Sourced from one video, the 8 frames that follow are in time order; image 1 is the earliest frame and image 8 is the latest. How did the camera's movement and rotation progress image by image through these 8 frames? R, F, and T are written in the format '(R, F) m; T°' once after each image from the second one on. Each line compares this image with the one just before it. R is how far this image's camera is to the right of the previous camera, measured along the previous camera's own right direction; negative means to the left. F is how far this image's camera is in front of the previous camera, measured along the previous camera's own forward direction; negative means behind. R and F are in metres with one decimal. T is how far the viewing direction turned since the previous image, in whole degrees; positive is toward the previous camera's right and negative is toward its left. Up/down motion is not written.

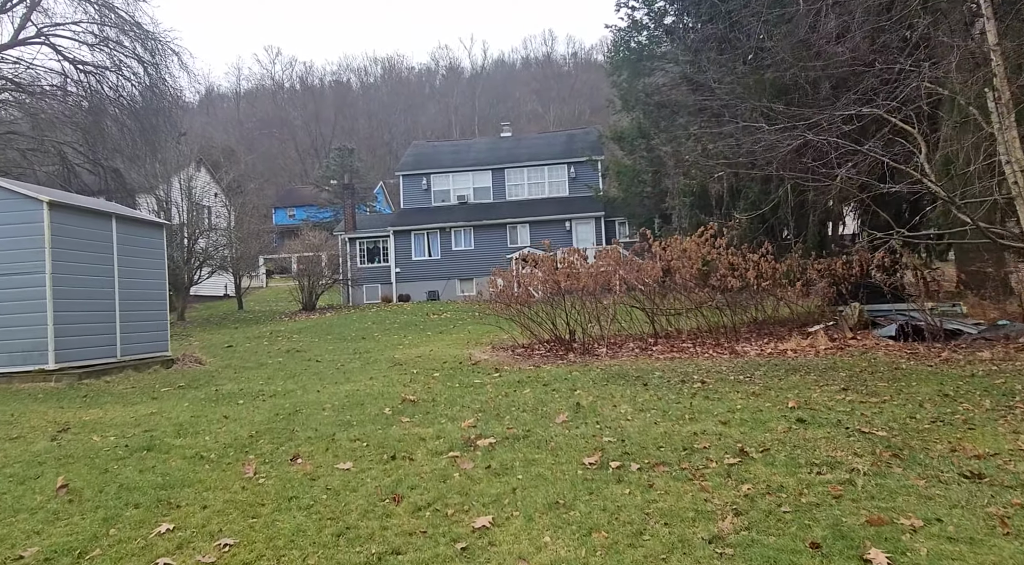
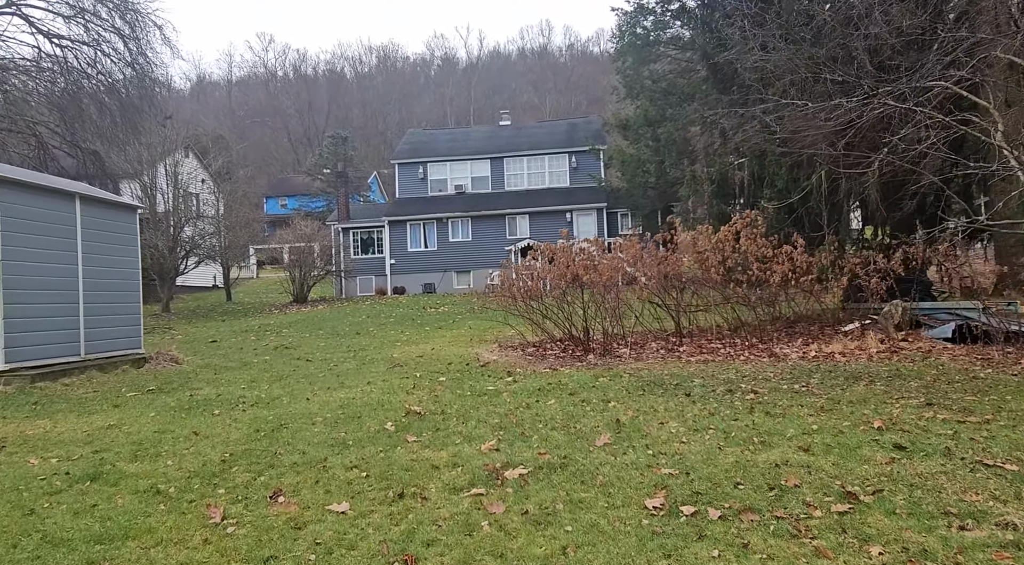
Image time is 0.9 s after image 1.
(-0.3, +1.3) m; 0°
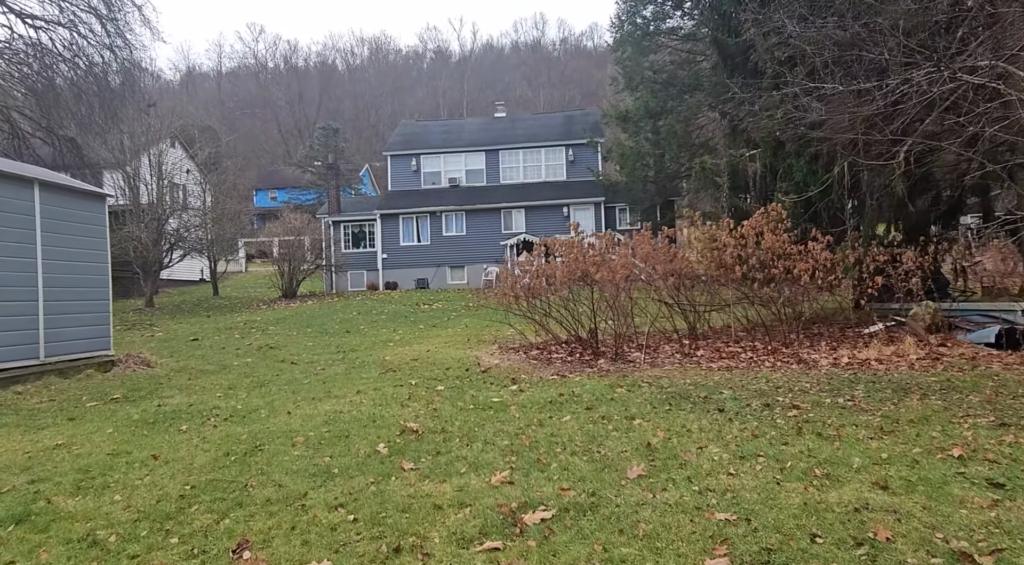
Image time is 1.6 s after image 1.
(-0.1, +1.0) m; +1°
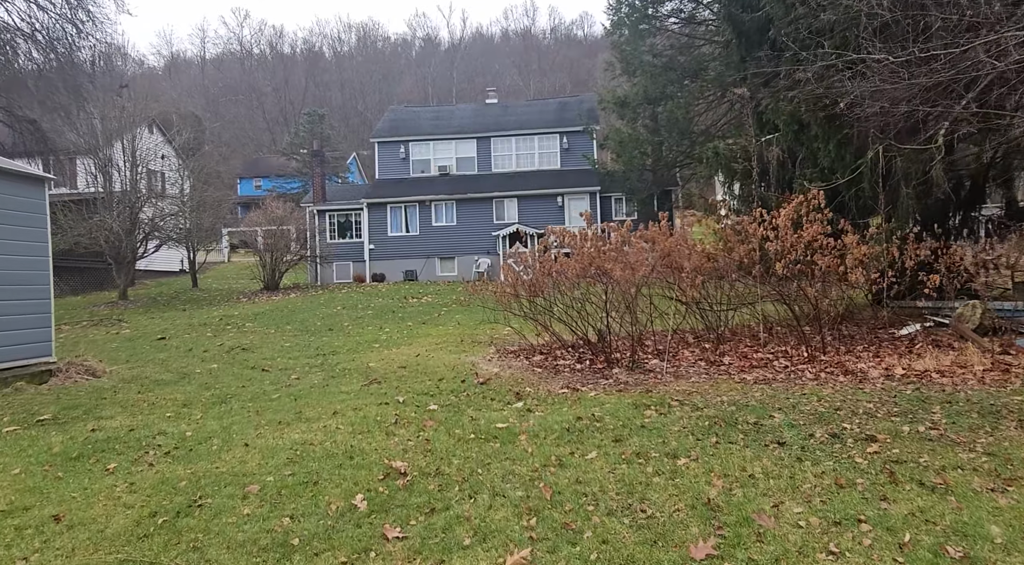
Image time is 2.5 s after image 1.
(-0.1, +1.4) m; +1°
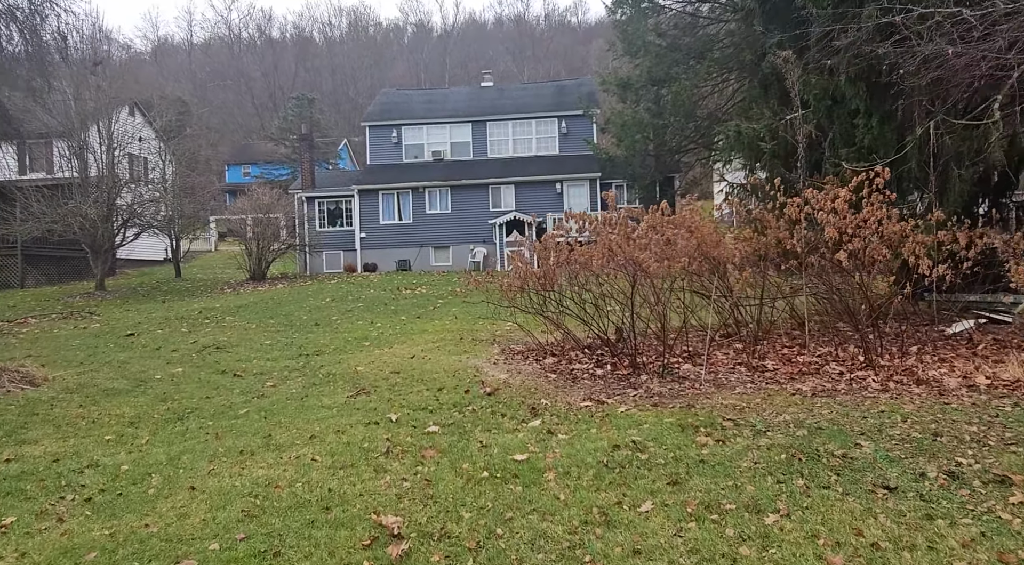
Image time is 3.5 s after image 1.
(-0.2, +1.4) m; 0°
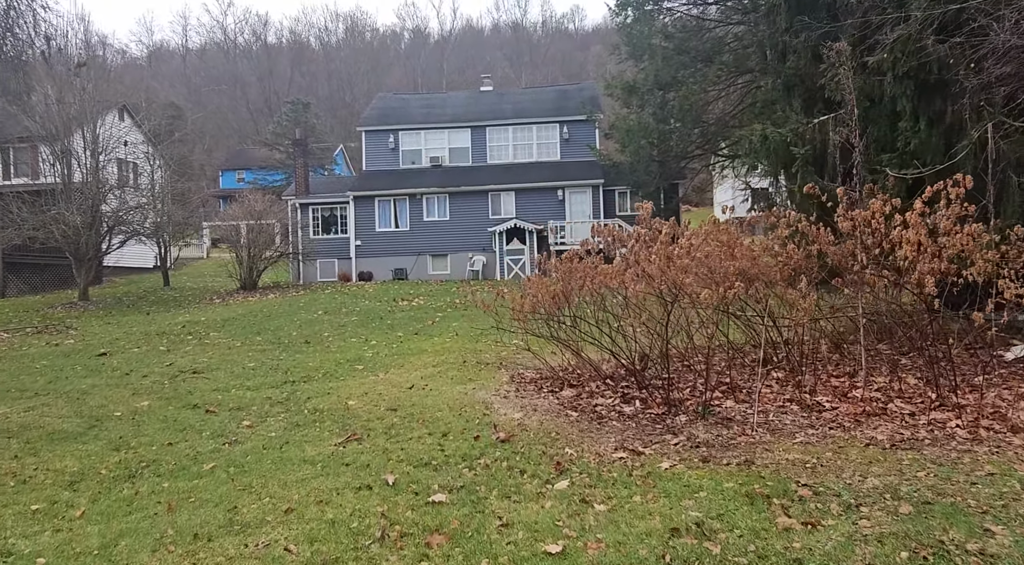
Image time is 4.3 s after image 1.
(-0.2, +1.2) m; 0°
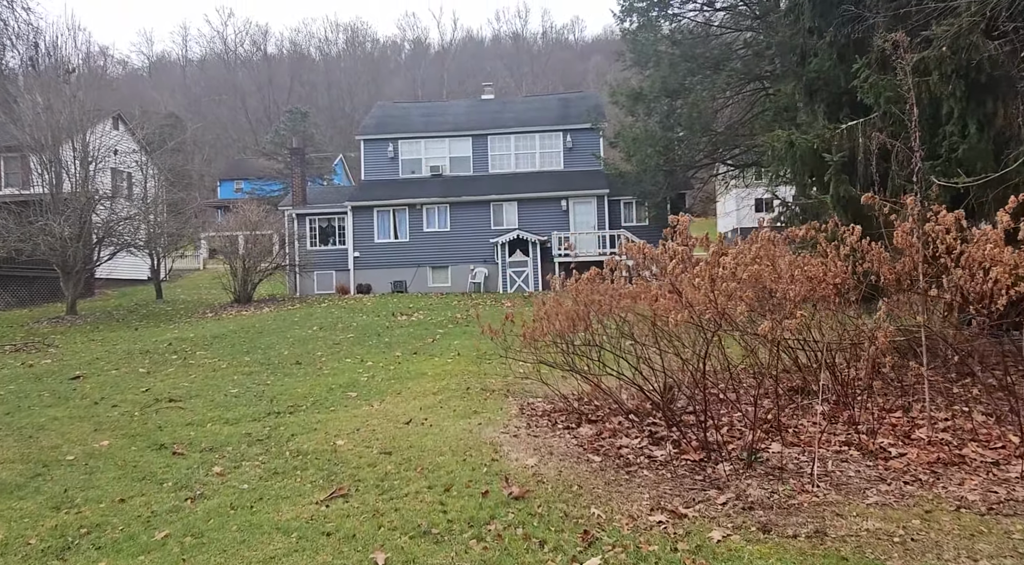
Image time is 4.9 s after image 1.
(-0.1, +1.0) m; 0°
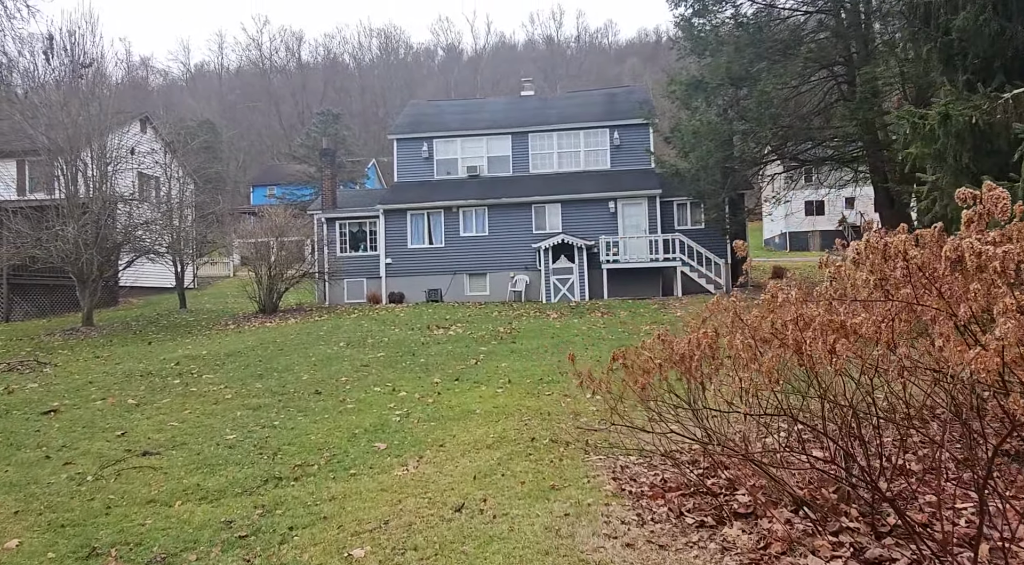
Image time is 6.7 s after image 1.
(-0.4, +2.6) m; -2°
